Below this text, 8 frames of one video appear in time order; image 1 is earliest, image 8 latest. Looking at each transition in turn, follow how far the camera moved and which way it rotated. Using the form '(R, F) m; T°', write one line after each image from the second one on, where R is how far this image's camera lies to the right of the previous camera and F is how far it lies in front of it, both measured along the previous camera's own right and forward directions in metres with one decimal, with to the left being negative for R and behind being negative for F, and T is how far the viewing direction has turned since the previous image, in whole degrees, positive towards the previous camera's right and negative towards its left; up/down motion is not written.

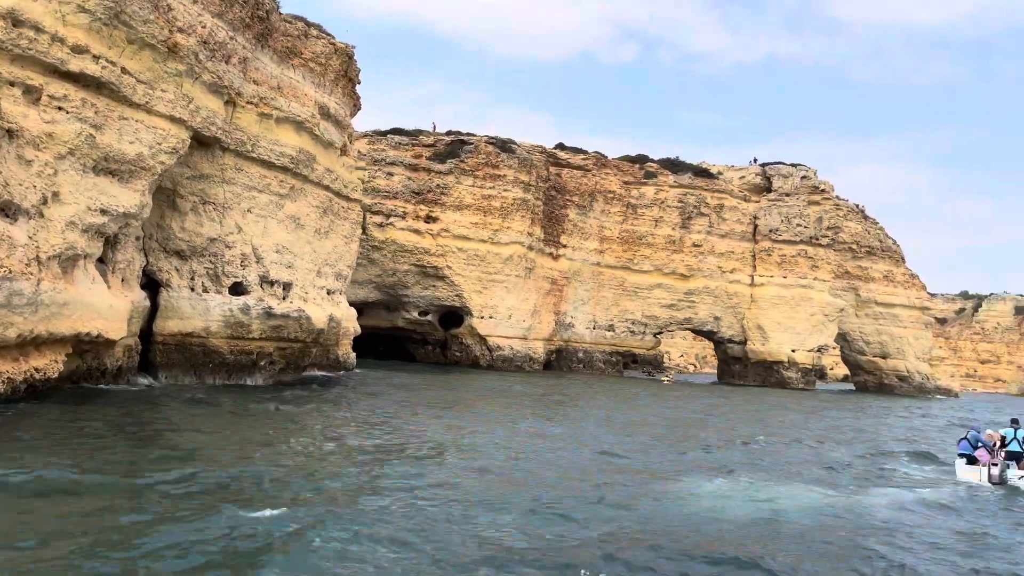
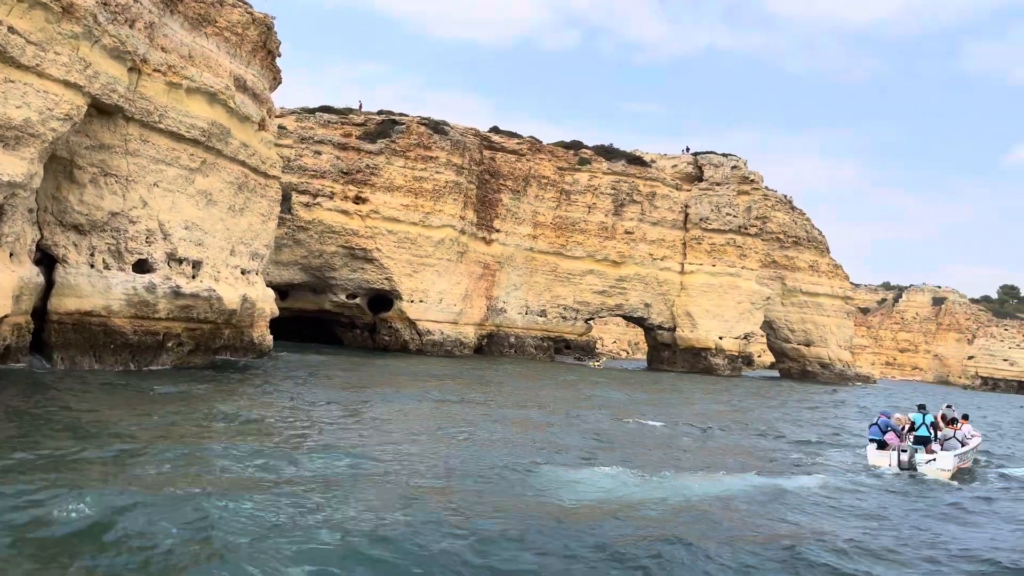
(+0.2, +0.2) m; +4°
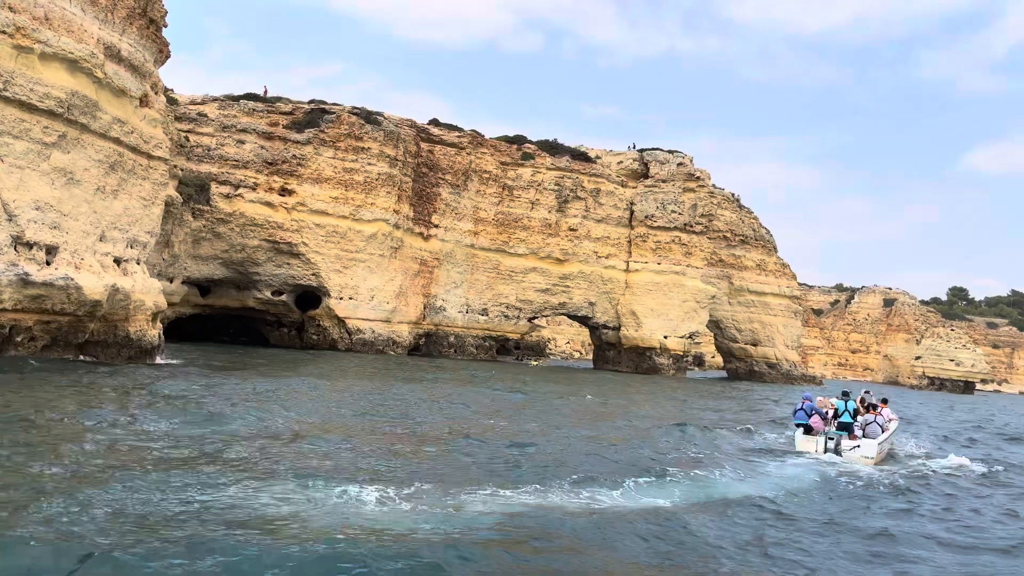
(+0.8, +0.8) m; +3°
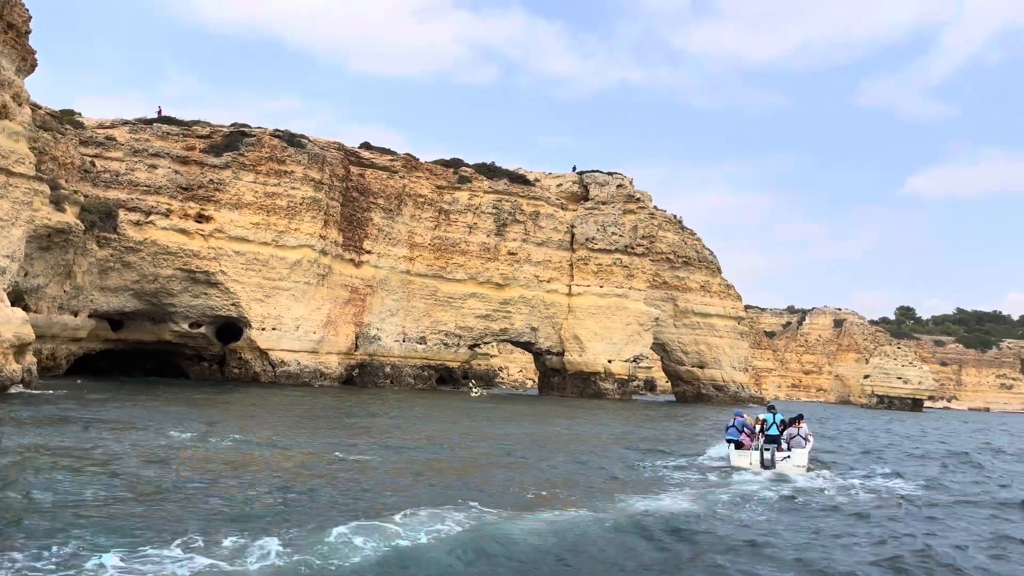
(+0.7, +0.8) m; +3°
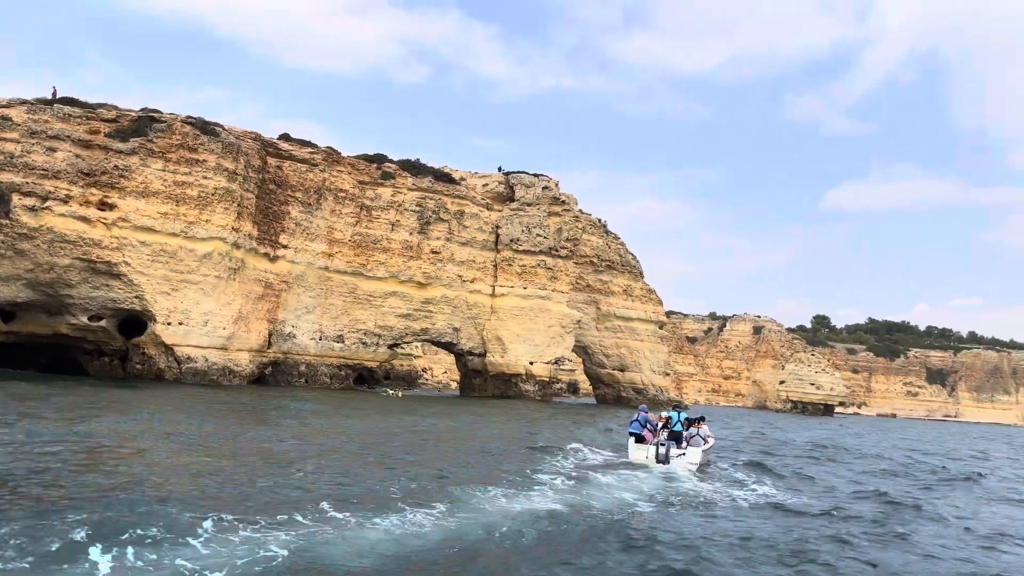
(+0.3, +0.3) m; +5°
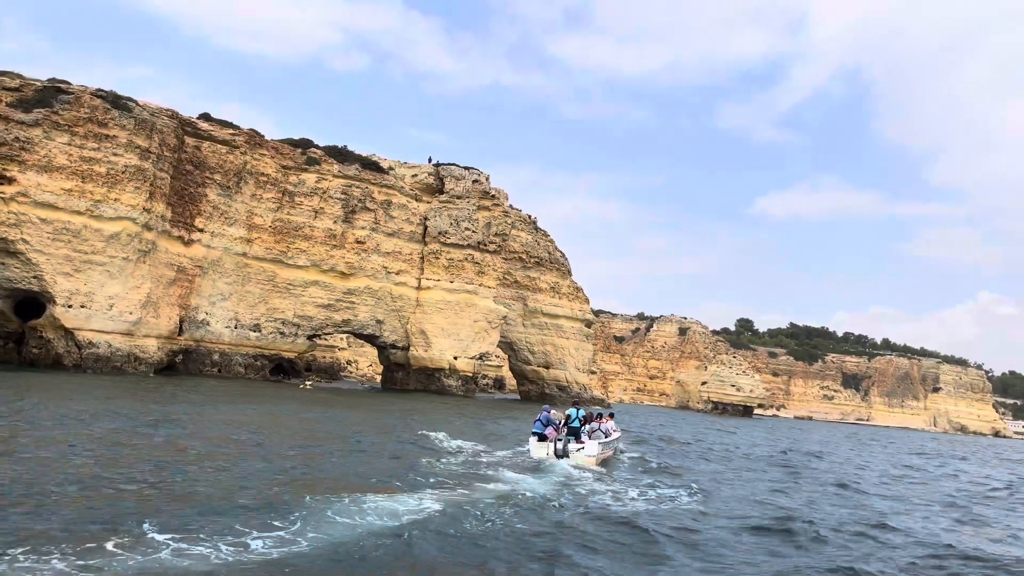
(+0.3, +0.3) m; +5°
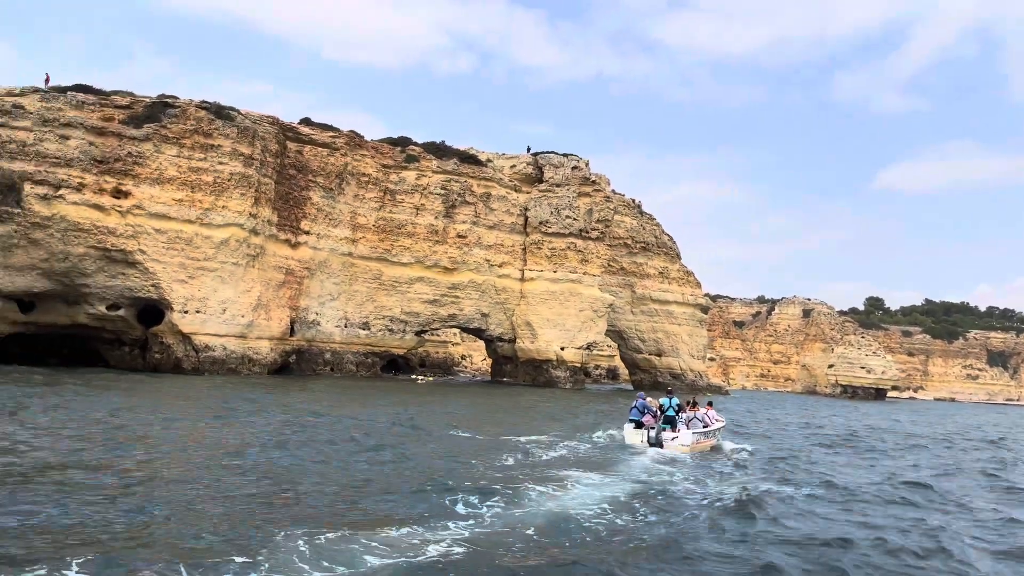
(+0.3, +0.5) m; -8°
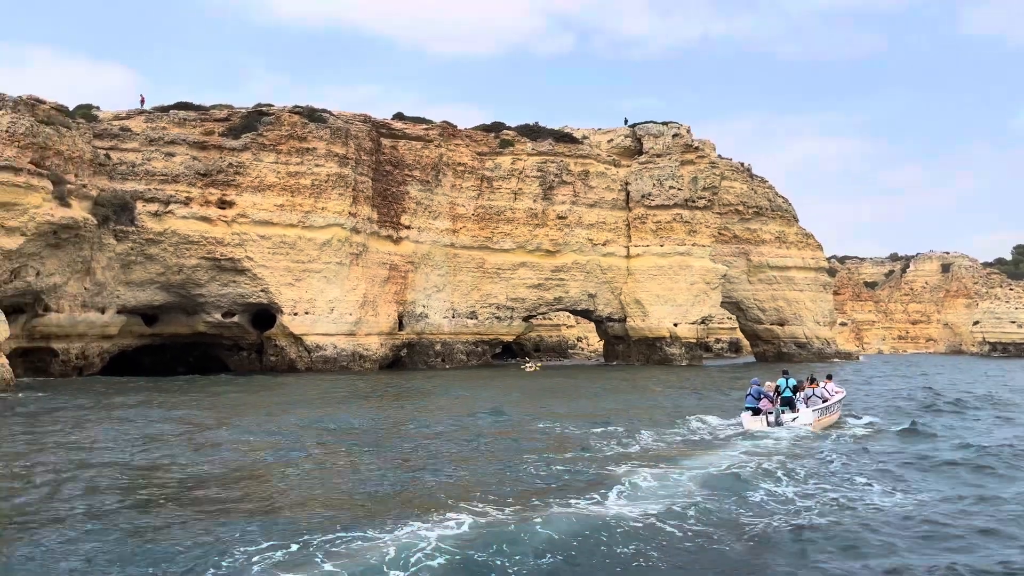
(+0.3, +0.5) m; -8°
